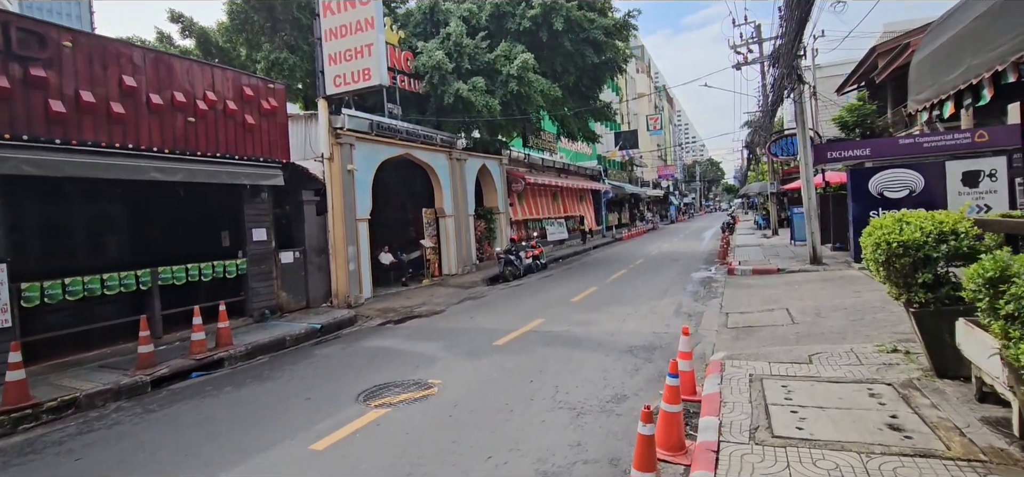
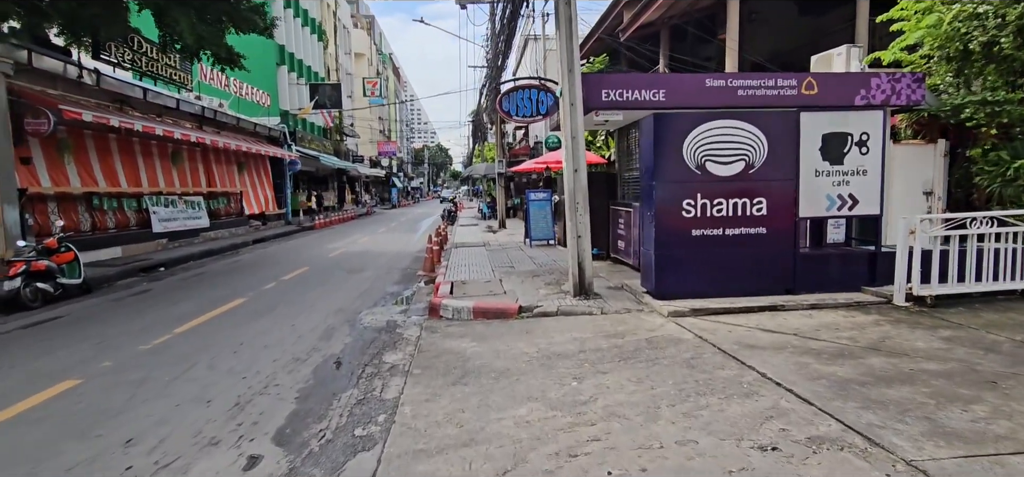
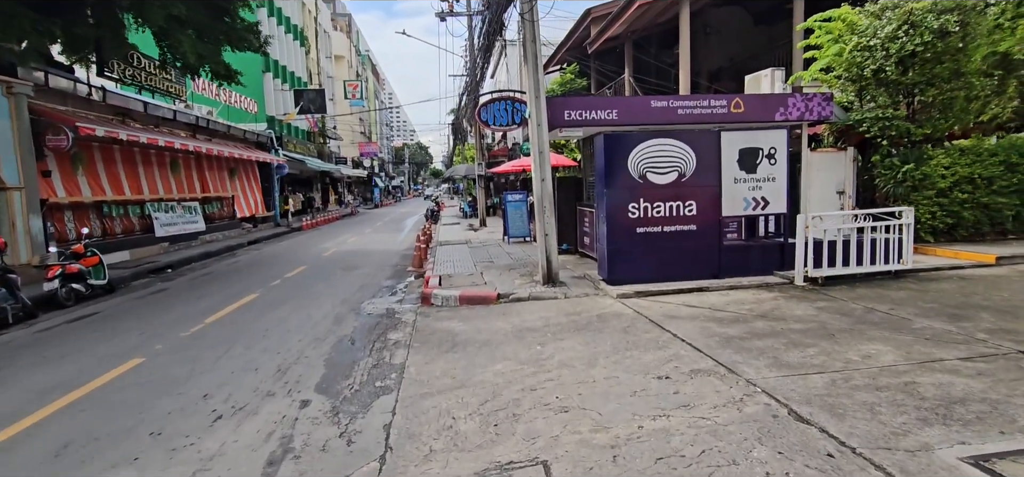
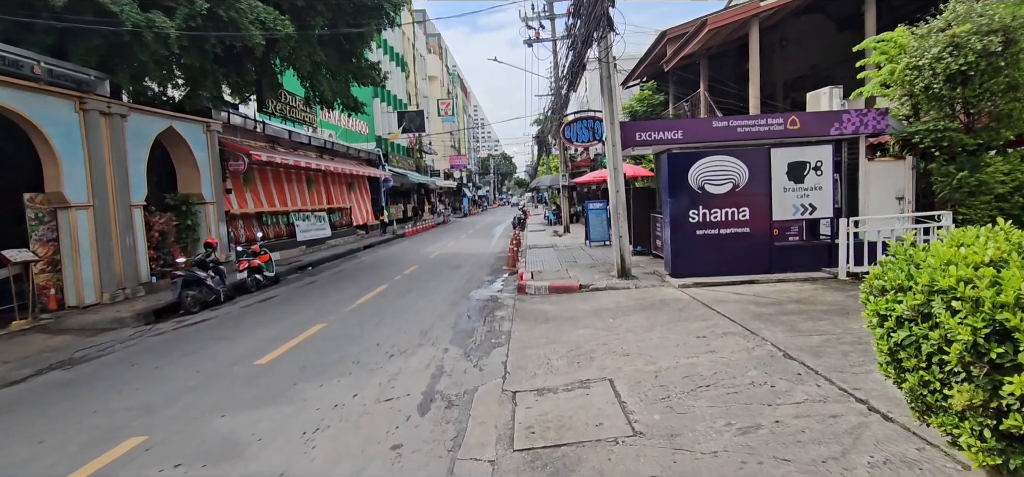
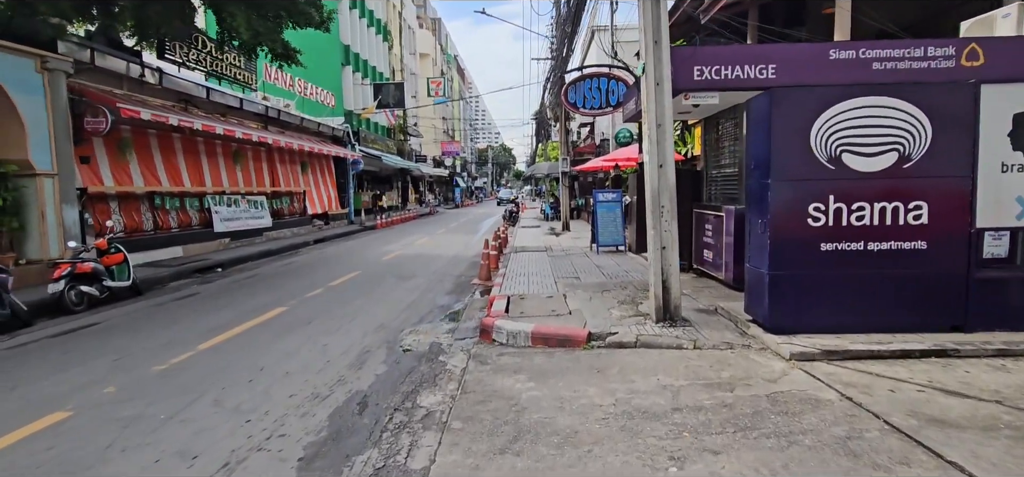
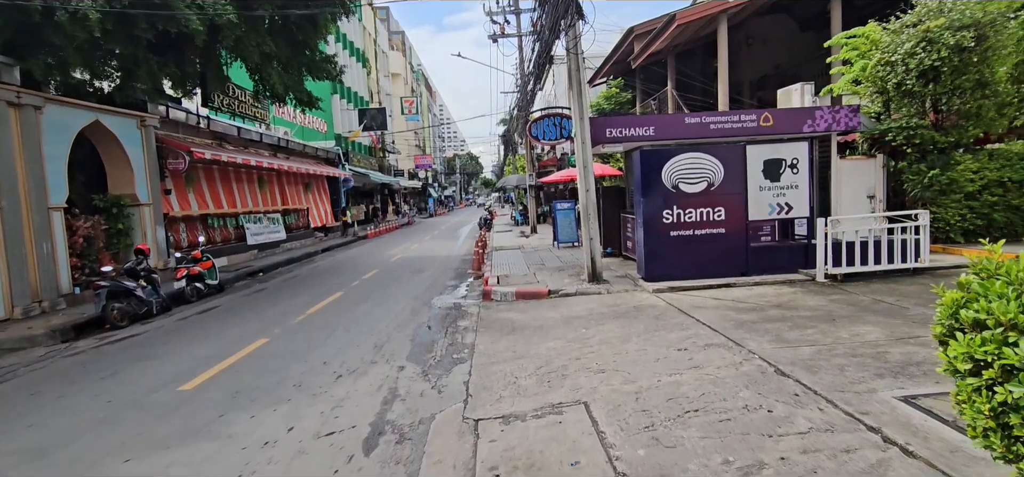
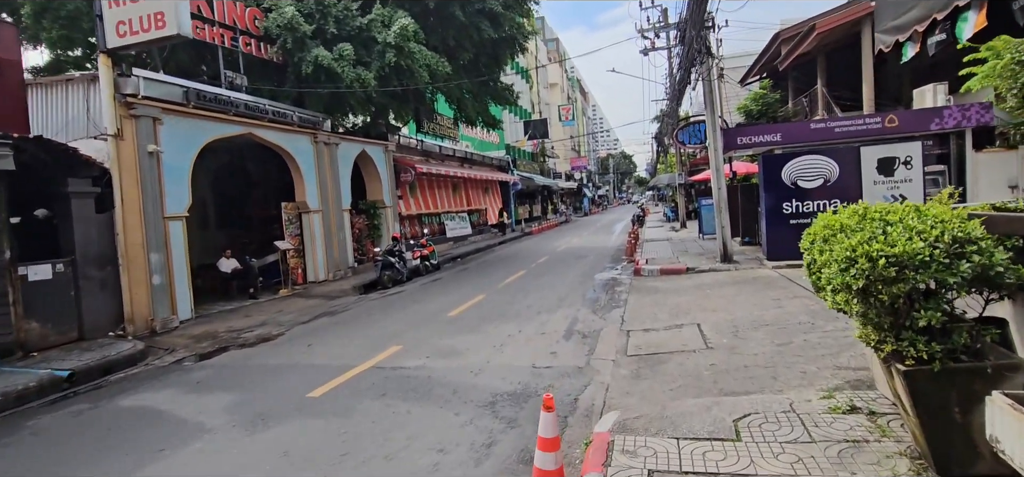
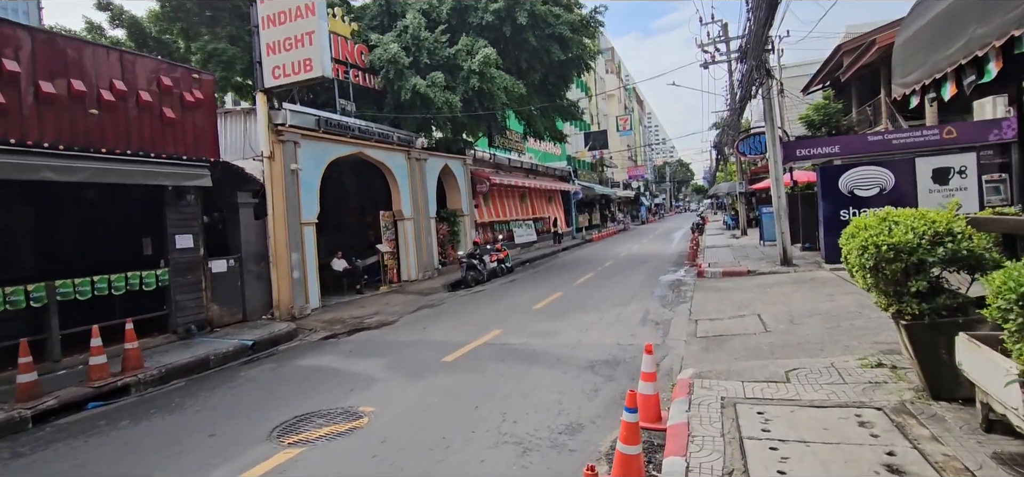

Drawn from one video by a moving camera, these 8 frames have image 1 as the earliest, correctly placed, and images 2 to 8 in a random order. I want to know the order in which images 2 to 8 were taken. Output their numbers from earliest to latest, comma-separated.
8, 7, 4, 6, 3, 2, 5
